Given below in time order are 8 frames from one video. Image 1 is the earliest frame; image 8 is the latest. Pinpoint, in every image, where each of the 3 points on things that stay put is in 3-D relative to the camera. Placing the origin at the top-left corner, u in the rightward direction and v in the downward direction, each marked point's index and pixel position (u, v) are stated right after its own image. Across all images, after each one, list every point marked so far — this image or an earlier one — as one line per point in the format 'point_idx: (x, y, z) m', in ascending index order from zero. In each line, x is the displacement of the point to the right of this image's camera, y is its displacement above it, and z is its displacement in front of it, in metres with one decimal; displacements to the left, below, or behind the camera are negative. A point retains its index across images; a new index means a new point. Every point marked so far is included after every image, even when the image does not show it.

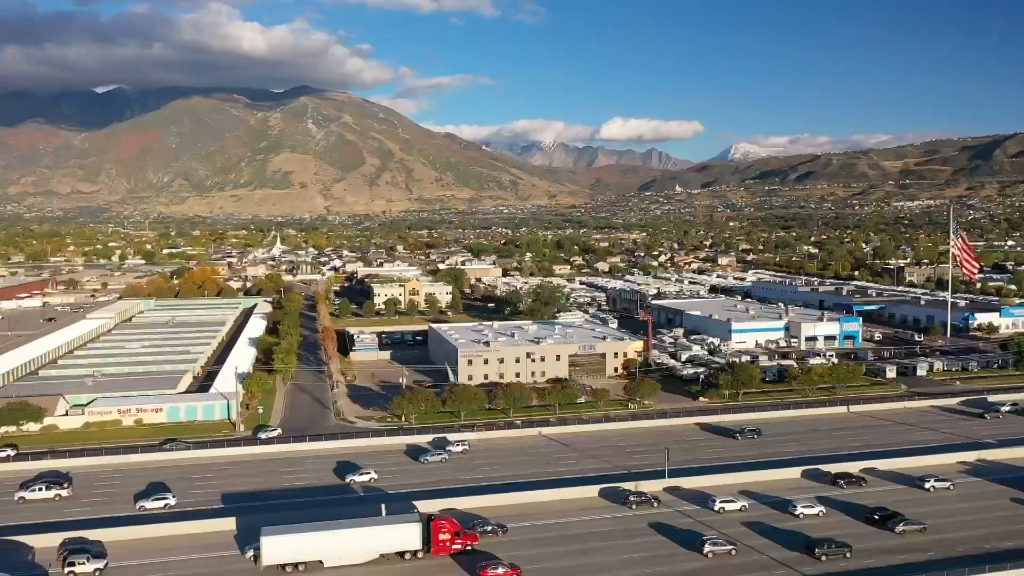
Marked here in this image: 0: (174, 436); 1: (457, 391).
0: (-8.5, -3.7, +18.2) m
1: (-1.5, -2.7, +19.2) m
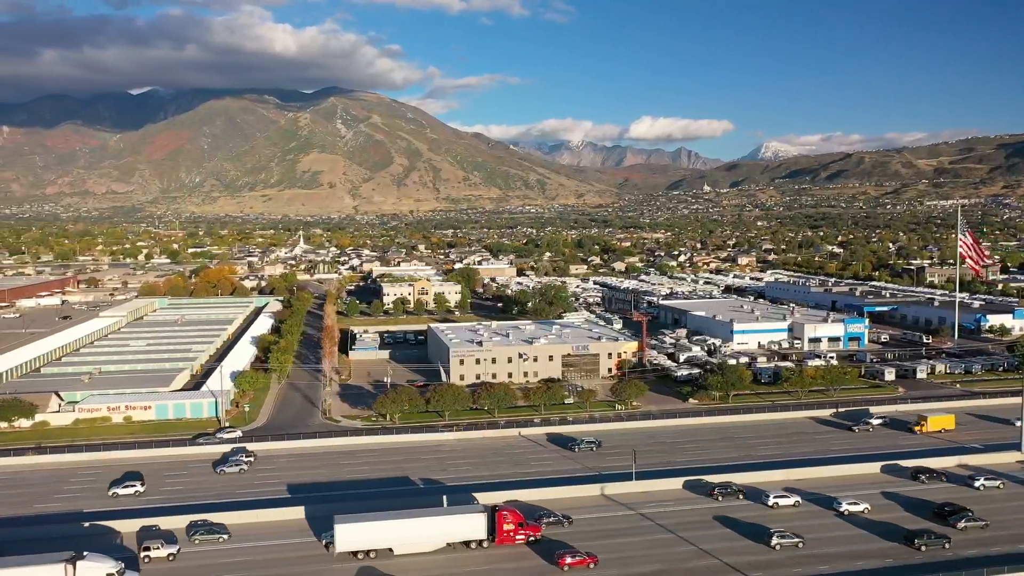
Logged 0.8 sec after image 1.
0: (-8.9, -3.7, +18.4) m
1: (-1.9, -2.7, +19.2) m
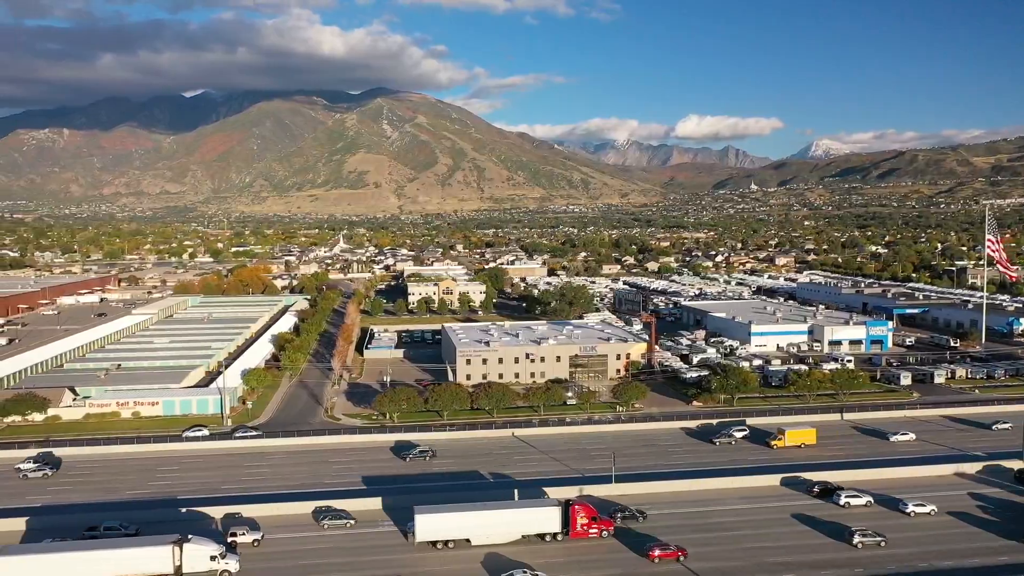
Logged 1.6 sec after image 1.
0: (-9.0, -3.6, +18.8) m
1: (-1.9, -2.7, +19.3) m
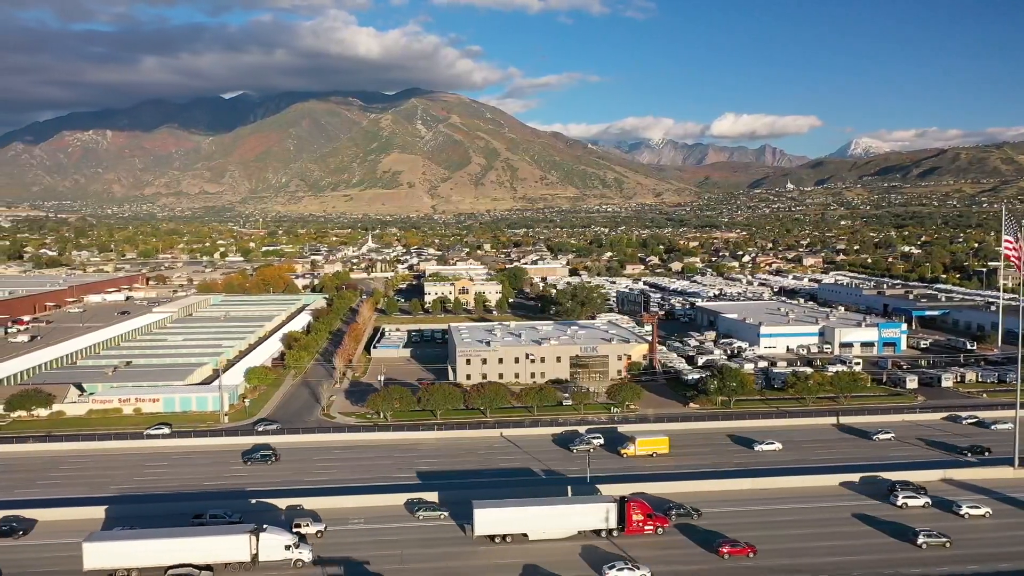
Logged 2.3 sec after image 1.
0: (-9.2, -3.6, +19.2) m
1: (-2.1, -2.7, +19.4) m
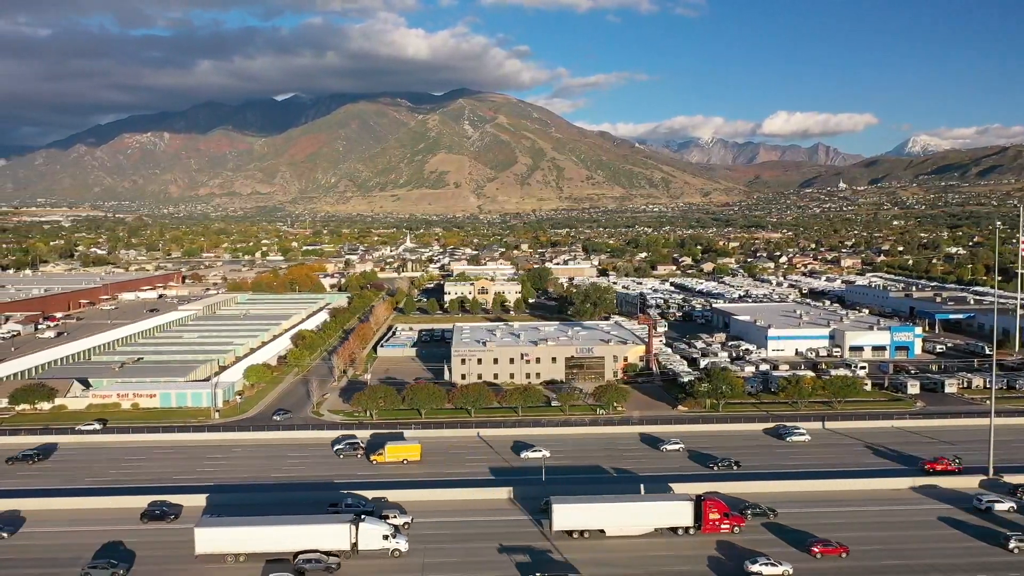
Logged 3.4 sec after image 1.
0: (-9.6, -3.6, +19.7) m
1: (-2.5, -2.7, +19.5) m
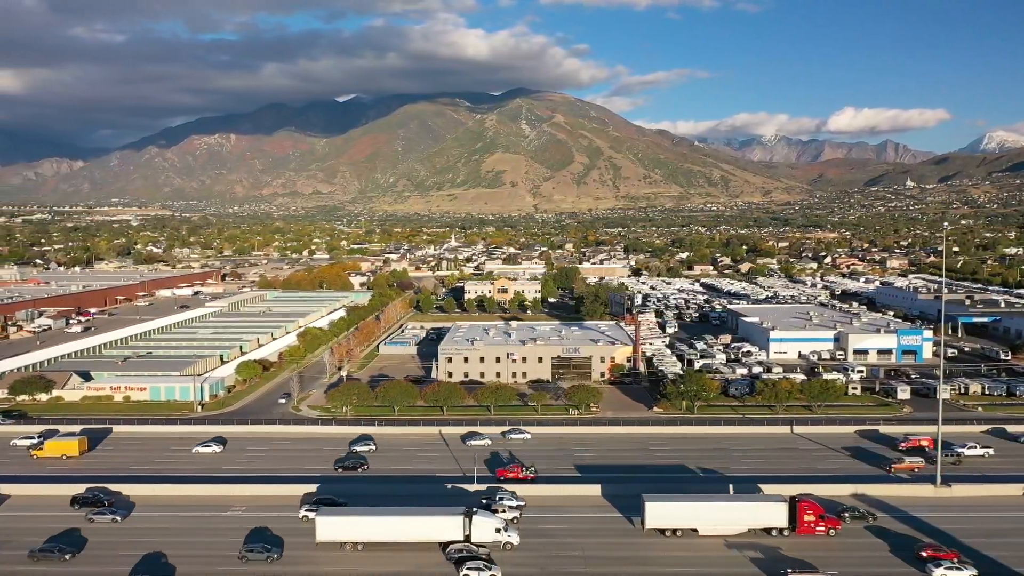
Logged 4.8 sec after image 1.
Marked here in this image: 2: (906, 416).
0: (-10.3, -3.5, +20.5) m
1: (-3.3, -2.7, +19.8) m
2: (+10.7, -3.5, +19.8) m
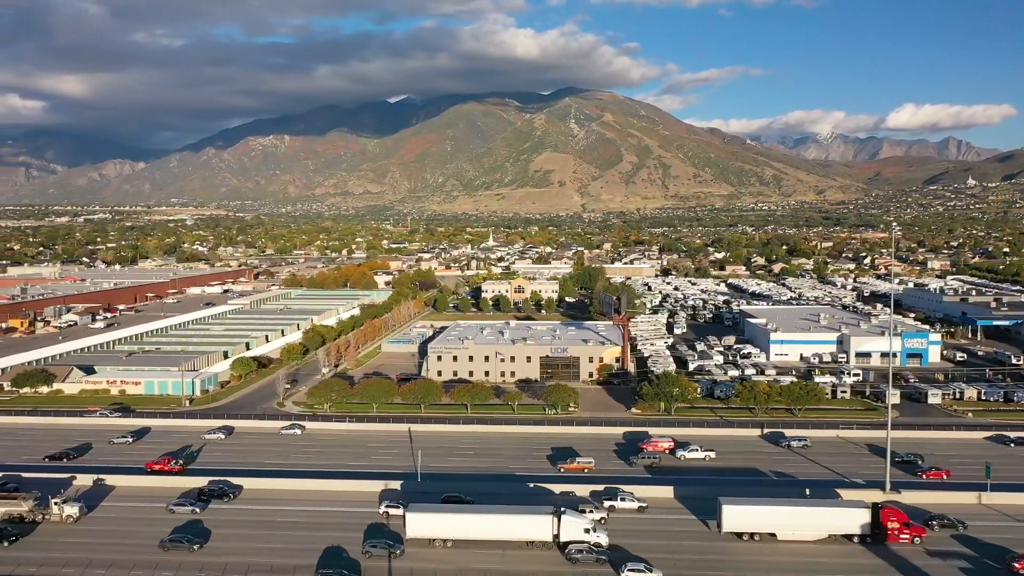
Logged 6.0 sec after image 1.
0: (-10.9, -3.4, +21.1) m
1: (-3.9, -2.7, +20.1) m
2: (+10.1, -3.5, +19.3) m
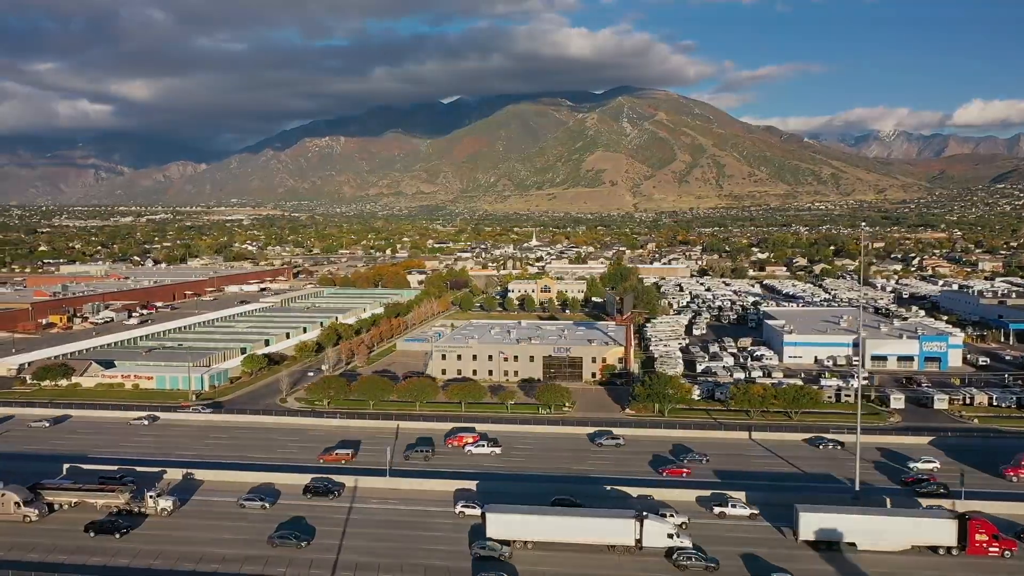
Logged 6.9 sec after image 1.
0: (-11.0, -3.4, +21.9) m
1: (-4.0, -2.6, +20.5) m
2: (+9.9, -3.6, +18.8) m
